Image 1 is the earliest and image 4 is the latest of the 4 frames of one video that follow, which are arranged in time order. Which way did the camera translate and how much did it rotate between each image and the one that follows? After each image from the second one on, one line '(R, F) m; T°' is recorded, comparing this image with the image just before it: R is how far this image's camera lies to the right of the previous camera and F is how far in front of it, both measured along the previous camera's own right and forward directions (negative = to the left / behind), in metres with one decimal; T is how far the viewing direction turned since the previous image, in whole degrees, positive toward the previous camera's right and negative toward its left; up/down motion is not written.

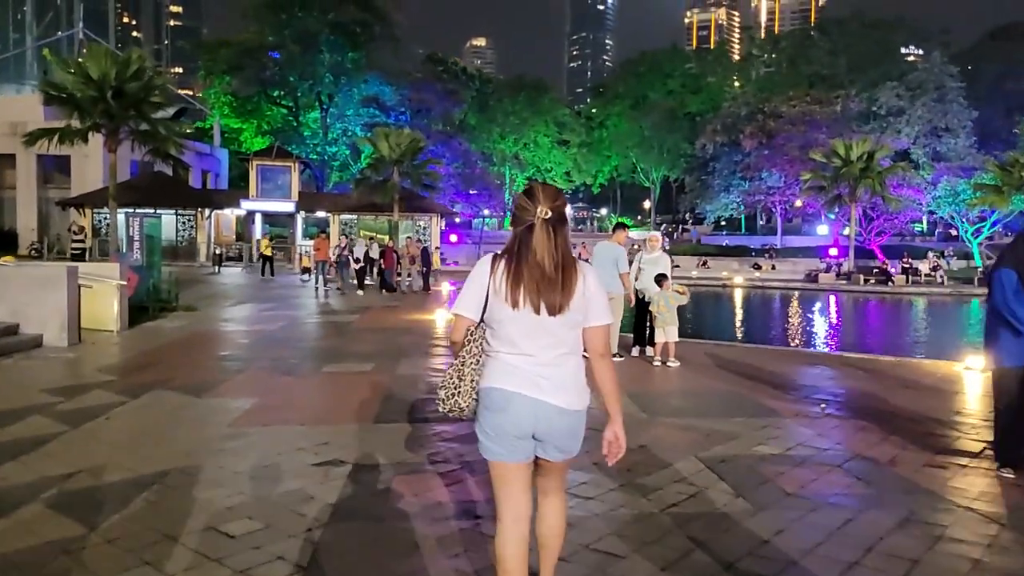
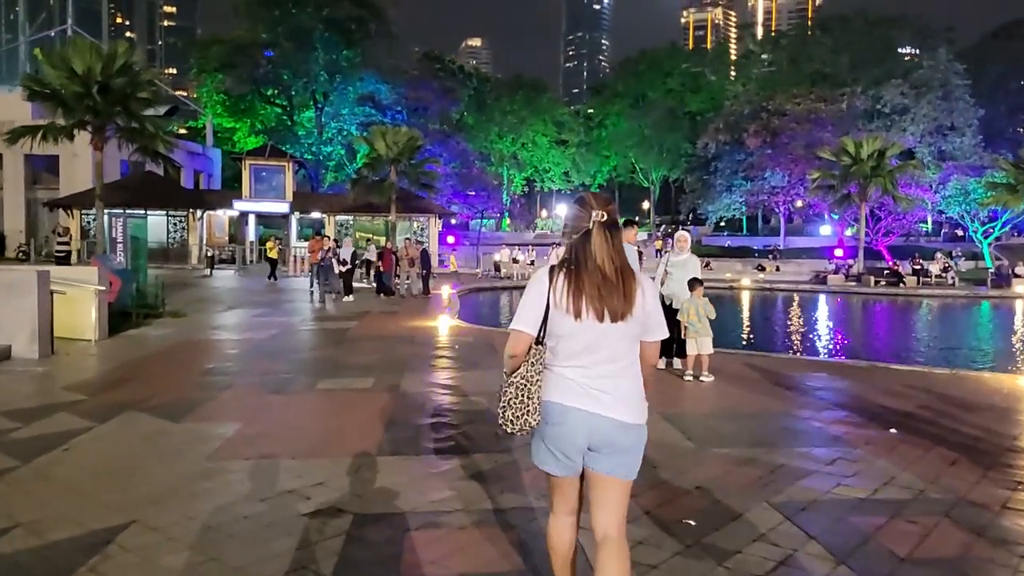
(-0.2, +0.9) m; 0°
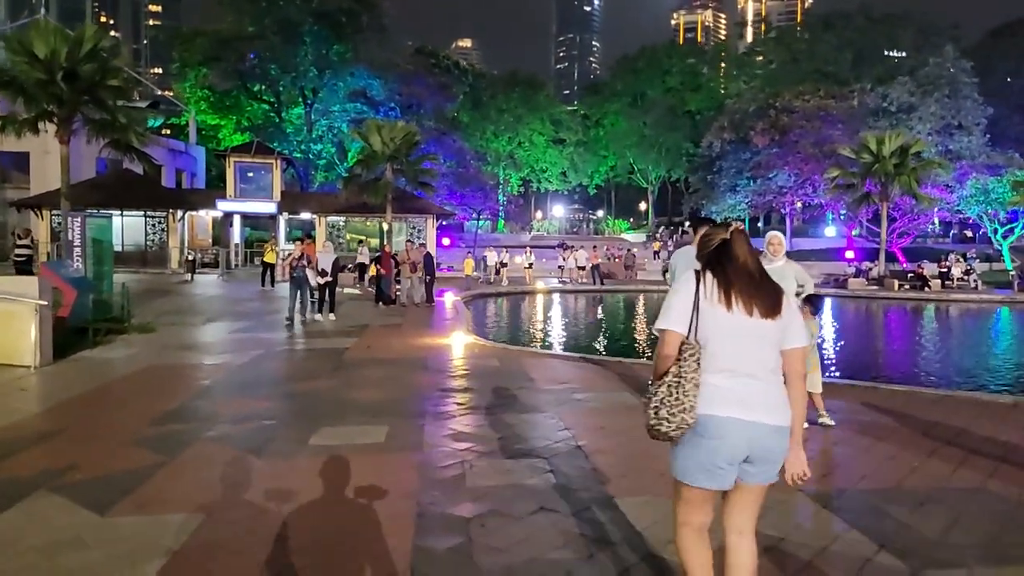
(-0.6, +2.1) m; +1°
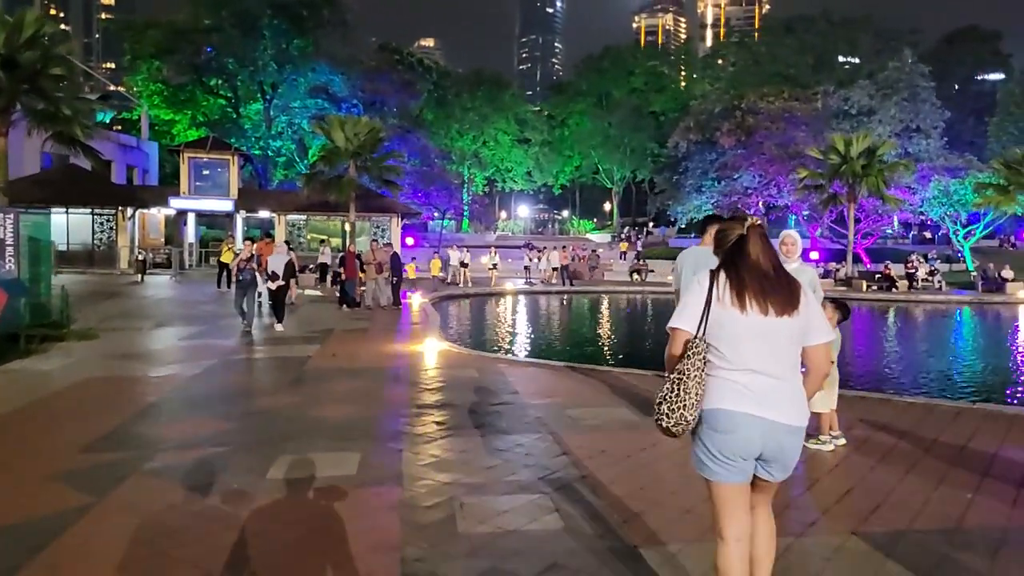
(-0.2, +0.8) m; +3°
